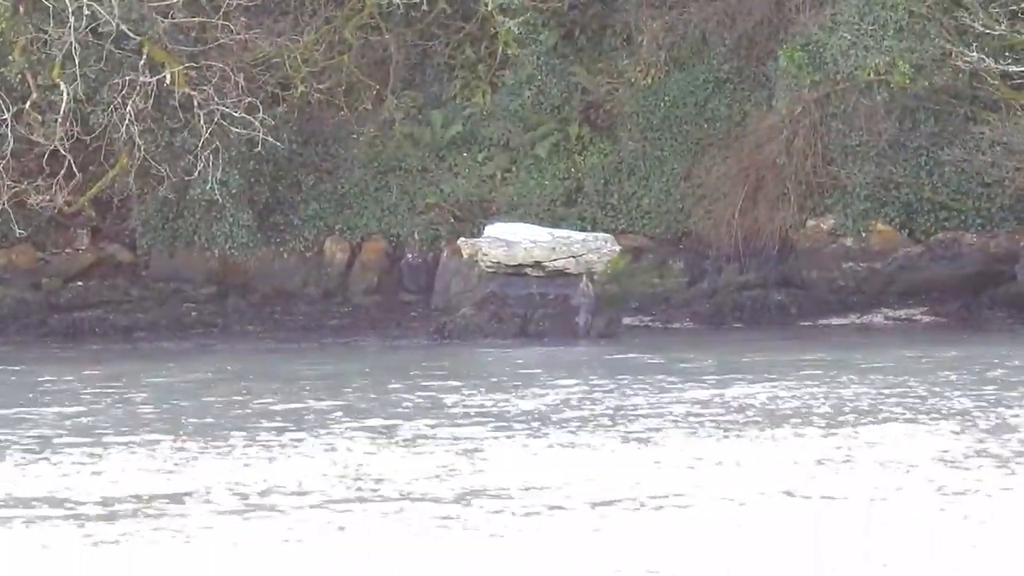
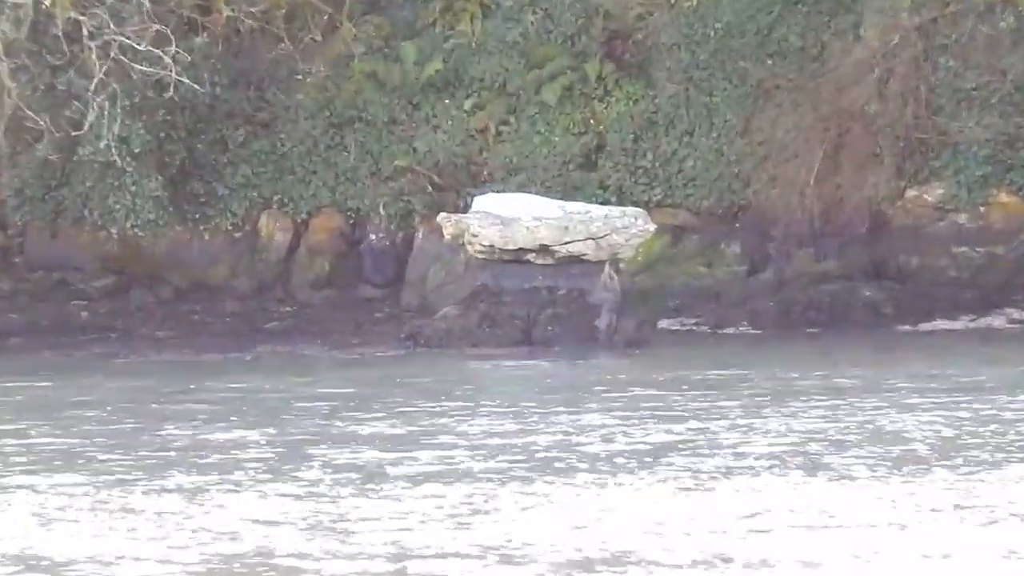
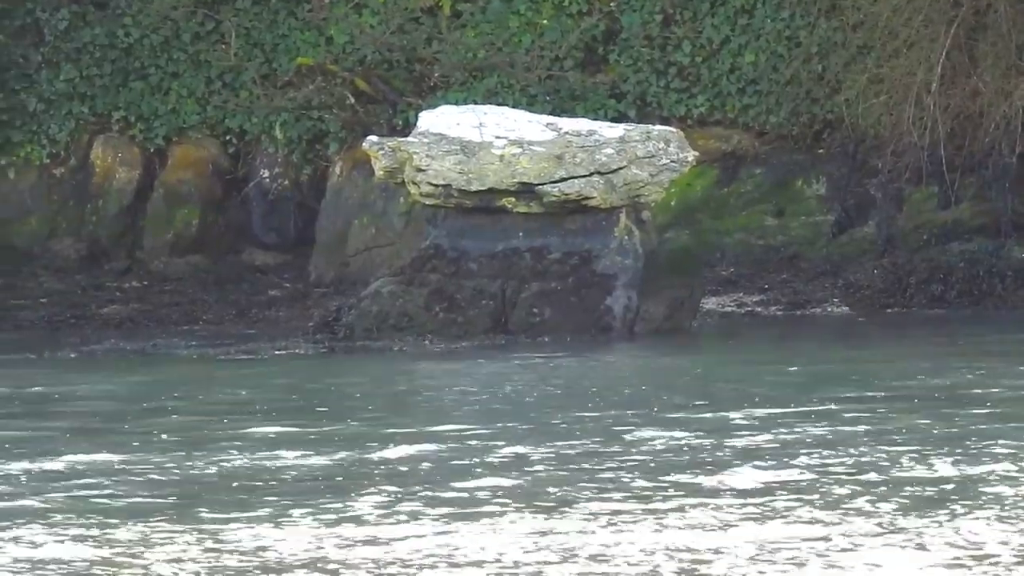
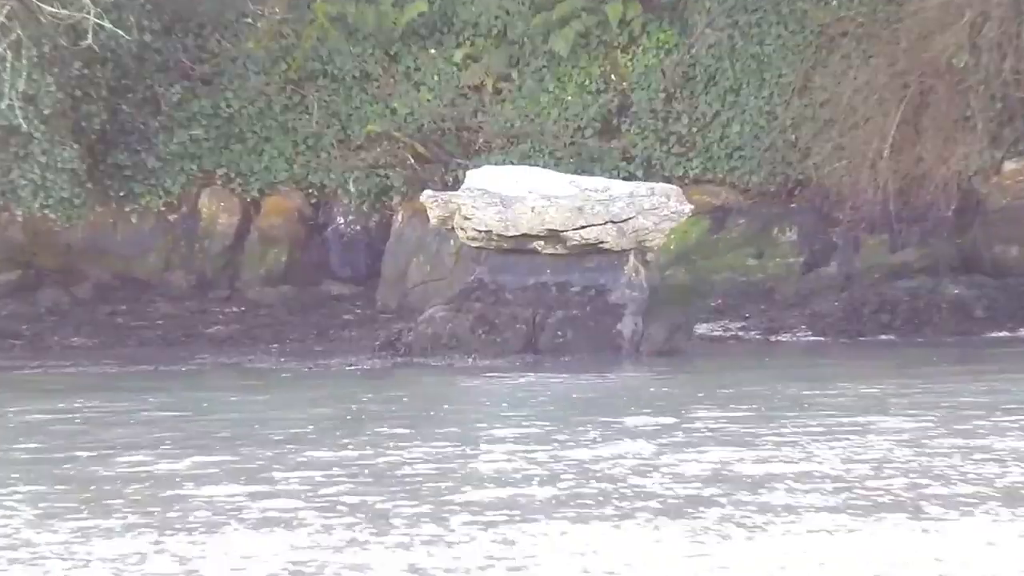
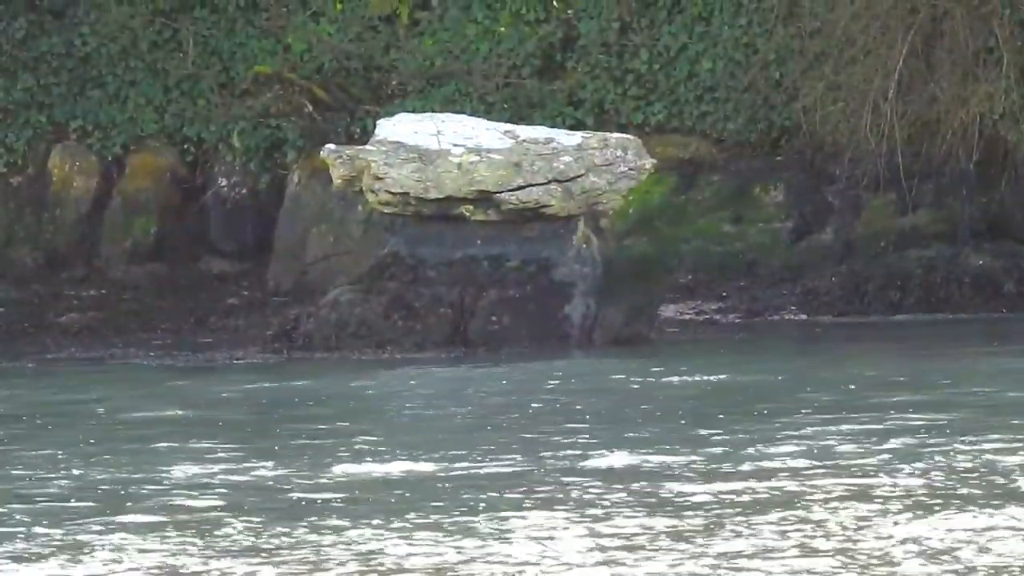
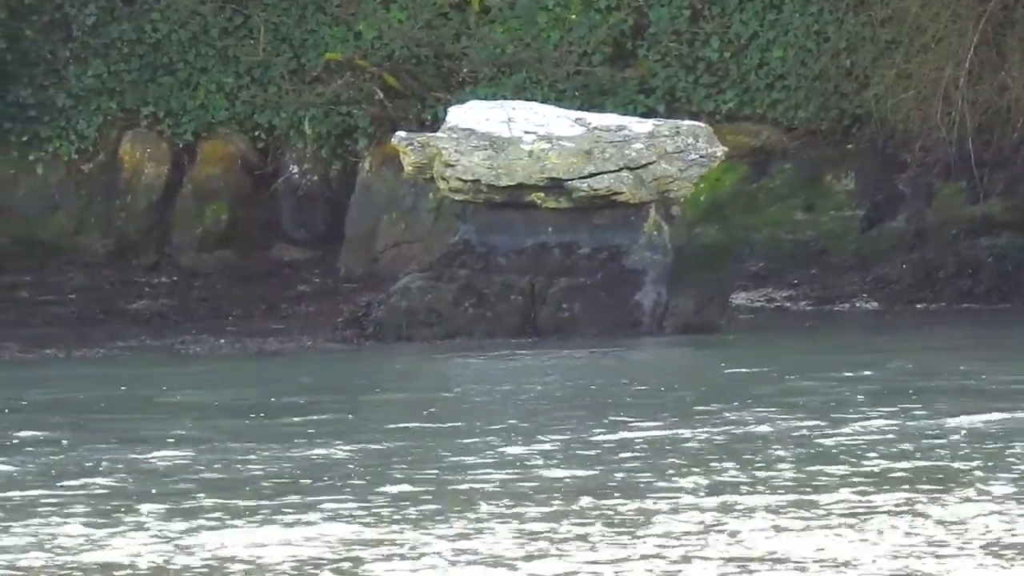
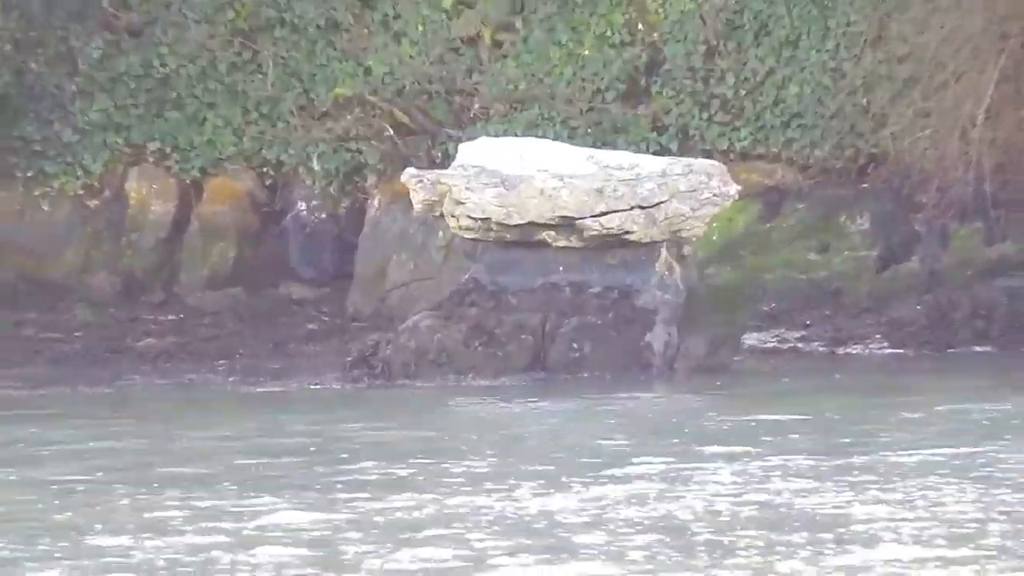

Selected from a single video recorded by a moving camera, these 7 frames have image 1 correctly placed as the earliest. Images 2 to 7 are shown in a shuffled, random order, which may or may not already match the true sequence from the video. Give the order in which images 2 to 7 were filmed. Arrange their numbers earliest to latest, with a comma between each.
2, 4, 7, 5, 3, 6
